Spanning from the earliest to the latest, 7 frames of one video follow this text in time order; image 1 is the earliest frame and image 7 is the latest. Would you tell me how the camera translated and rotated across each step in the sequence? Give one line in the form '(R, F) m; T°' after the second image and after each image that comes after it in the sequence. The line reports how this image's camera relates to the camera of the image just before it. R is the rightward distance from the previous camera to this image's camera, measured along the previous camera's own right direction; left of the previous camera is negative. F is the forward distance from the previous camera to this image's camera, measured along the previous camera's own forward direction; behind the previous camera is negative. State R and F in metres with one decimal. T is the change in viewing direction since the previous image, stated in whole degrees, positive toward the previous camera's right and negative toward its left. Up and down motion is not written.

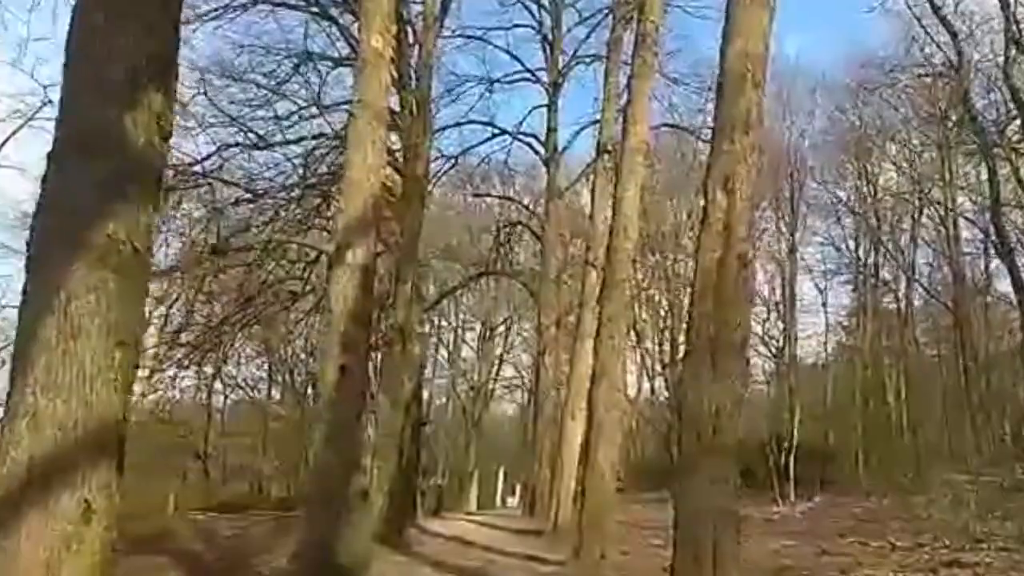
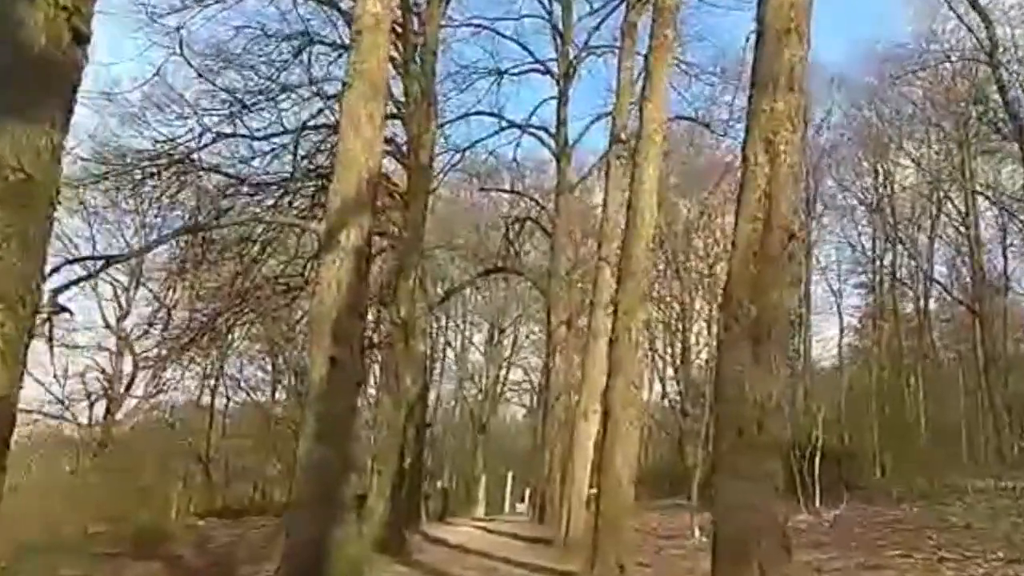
(0.0, +0.9) m; 0°
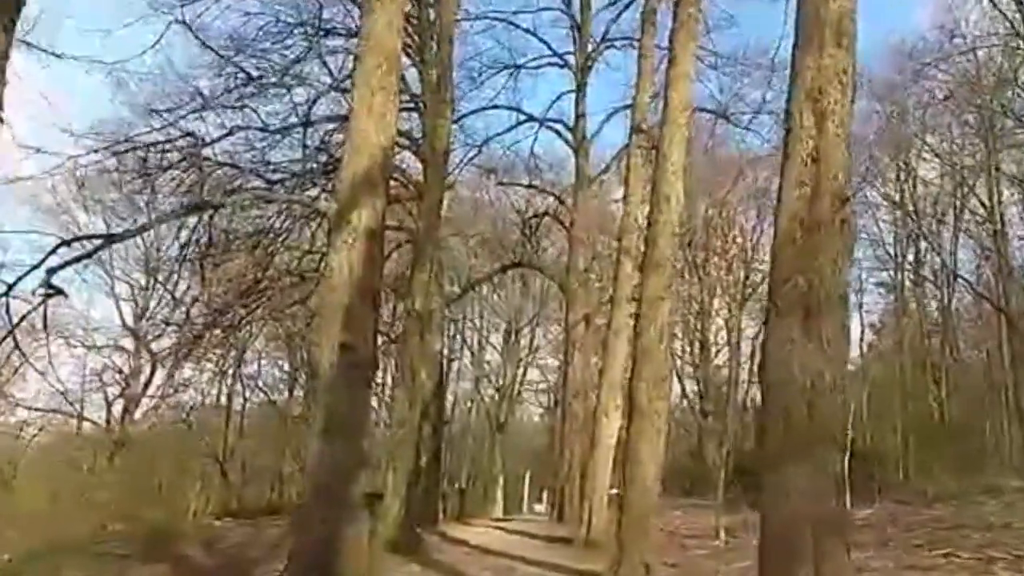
(0.0, +0.5) m; -1°
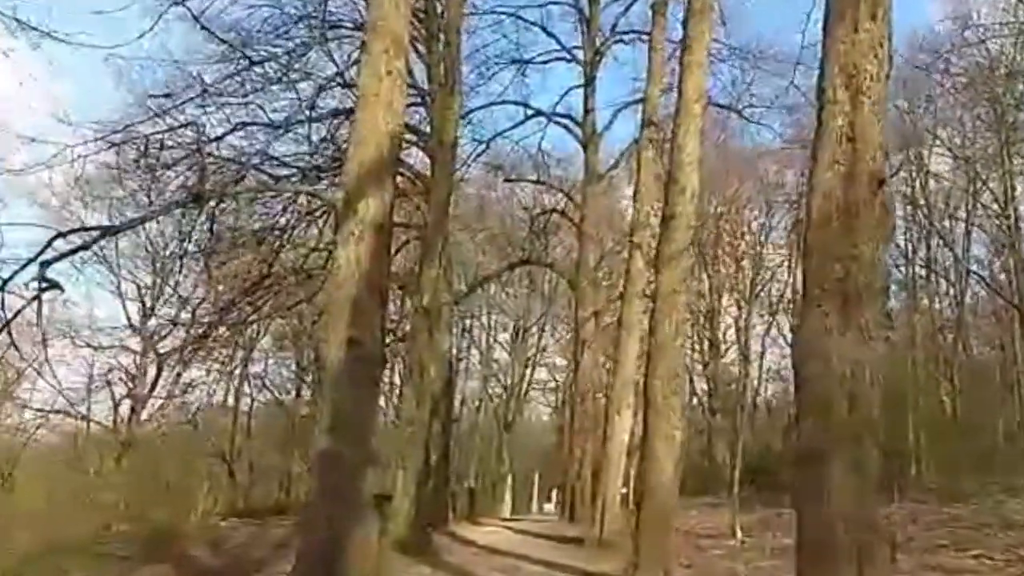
(0.0, +0.3) m; 0°
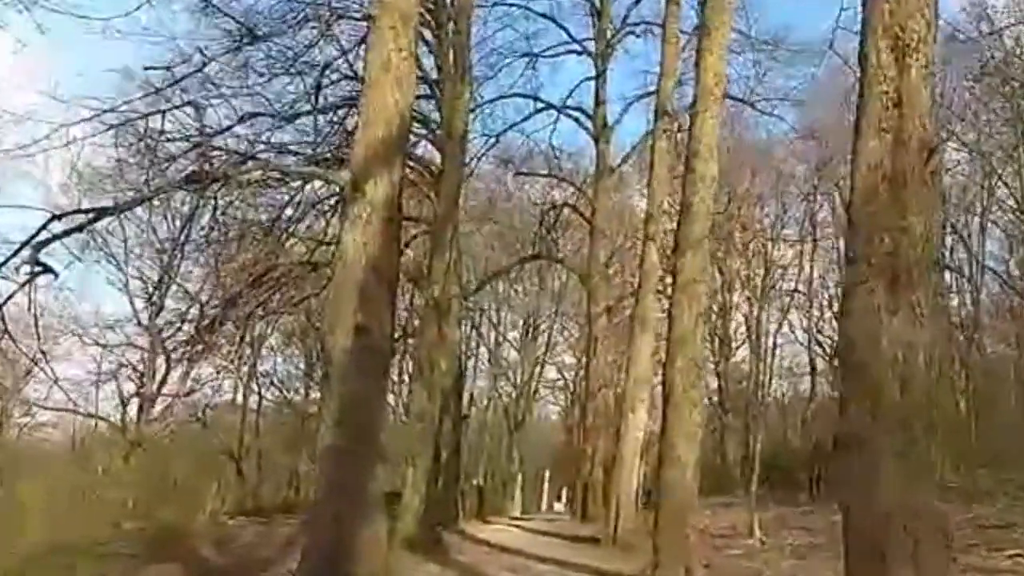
(0.0, +0.4) m; 0°
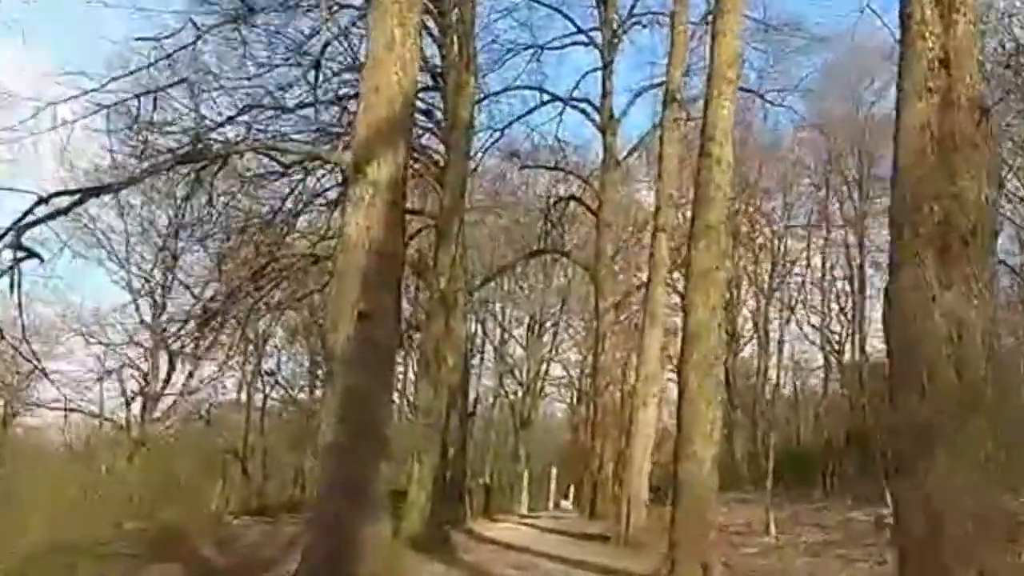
(0.0, +0.4) m; 0°
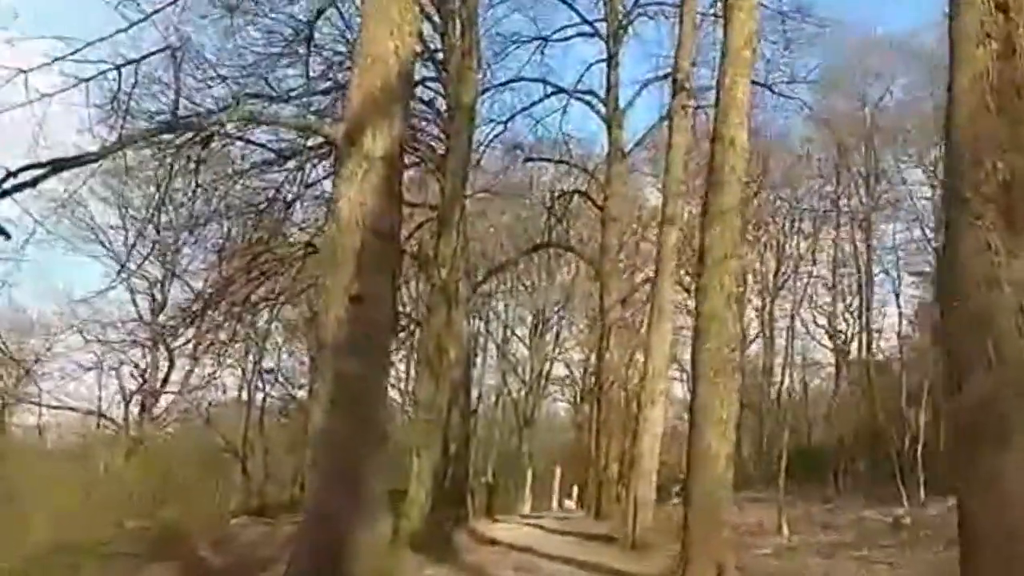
(0.0, +0.5) m; 0°
